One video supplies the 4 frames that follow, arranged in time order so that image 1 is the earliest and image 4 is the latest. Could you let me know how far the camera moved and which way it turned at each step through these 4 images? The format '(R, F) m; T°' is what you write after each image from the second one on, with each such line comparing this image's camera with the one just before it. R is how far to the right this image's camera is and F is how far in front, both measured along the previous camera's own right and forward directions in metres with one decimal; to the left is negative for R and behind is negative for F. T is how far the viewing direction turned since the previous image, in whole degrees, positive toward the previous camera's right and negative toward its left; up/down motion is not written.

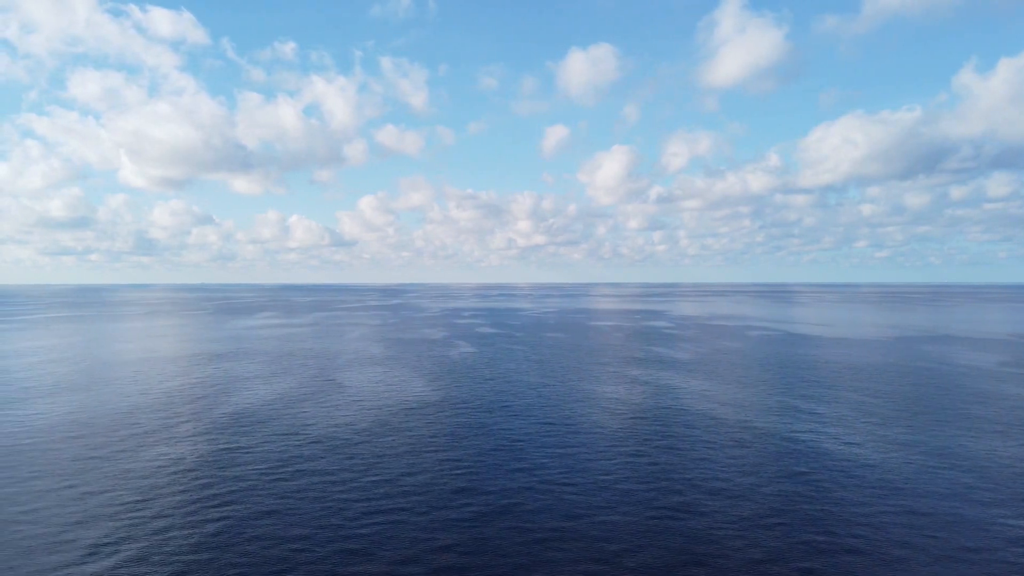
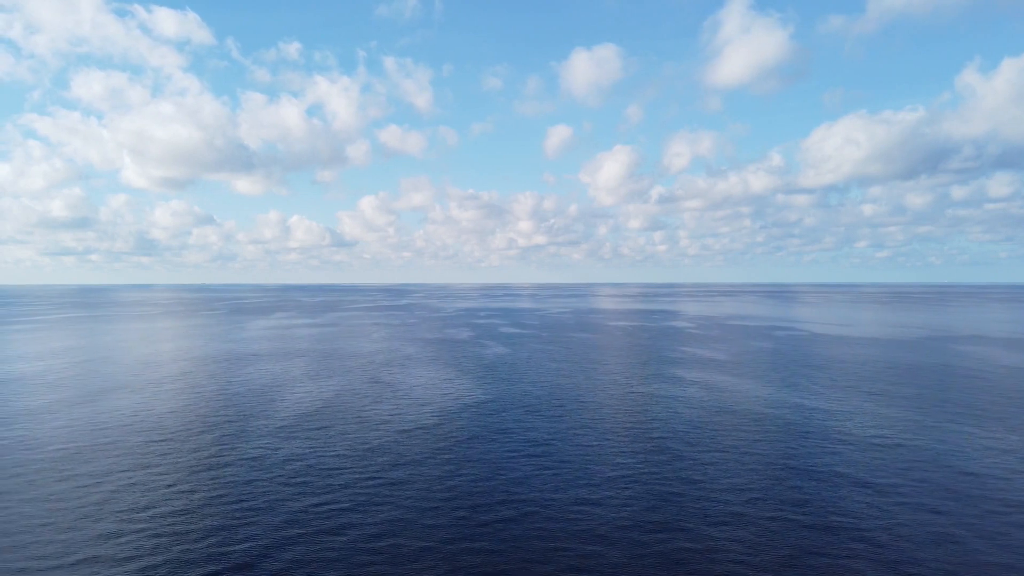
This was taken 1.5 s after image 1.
(-6.5, 0.0) m; 0°
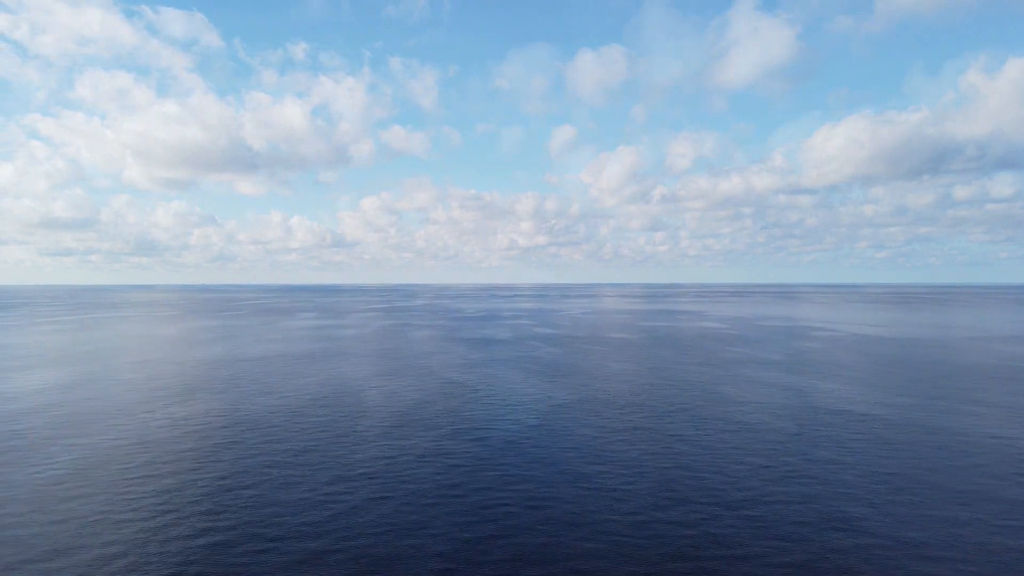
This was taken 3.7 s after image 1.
(-9.8, 0.0) m; 0°
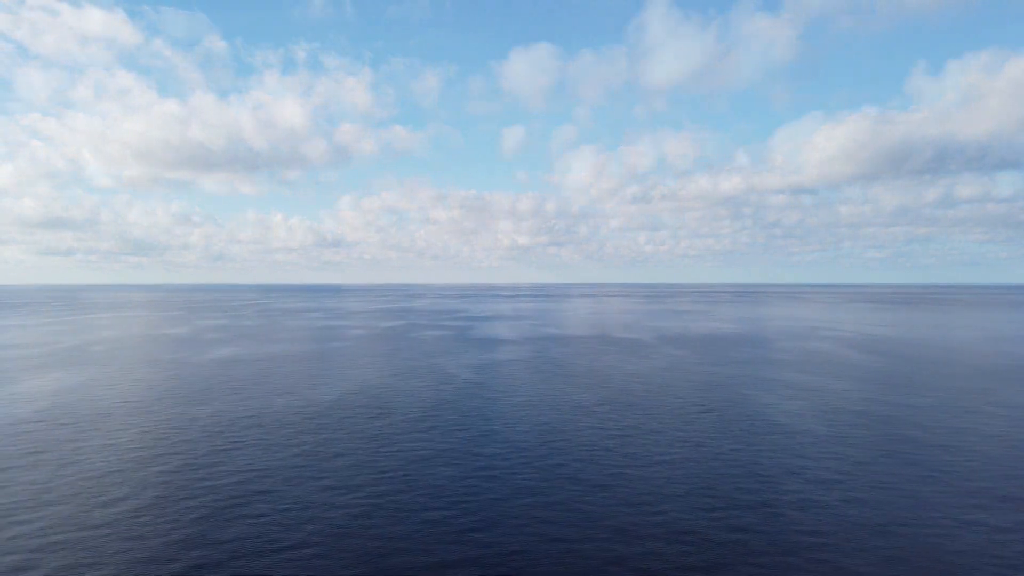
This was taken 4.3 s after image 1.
(+16.8, +9.0) m; +1°
